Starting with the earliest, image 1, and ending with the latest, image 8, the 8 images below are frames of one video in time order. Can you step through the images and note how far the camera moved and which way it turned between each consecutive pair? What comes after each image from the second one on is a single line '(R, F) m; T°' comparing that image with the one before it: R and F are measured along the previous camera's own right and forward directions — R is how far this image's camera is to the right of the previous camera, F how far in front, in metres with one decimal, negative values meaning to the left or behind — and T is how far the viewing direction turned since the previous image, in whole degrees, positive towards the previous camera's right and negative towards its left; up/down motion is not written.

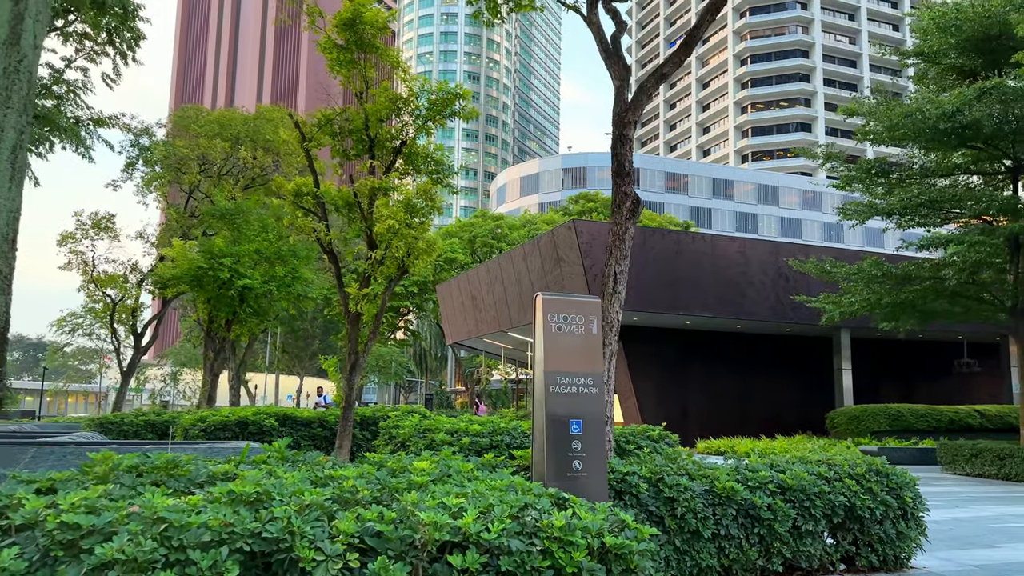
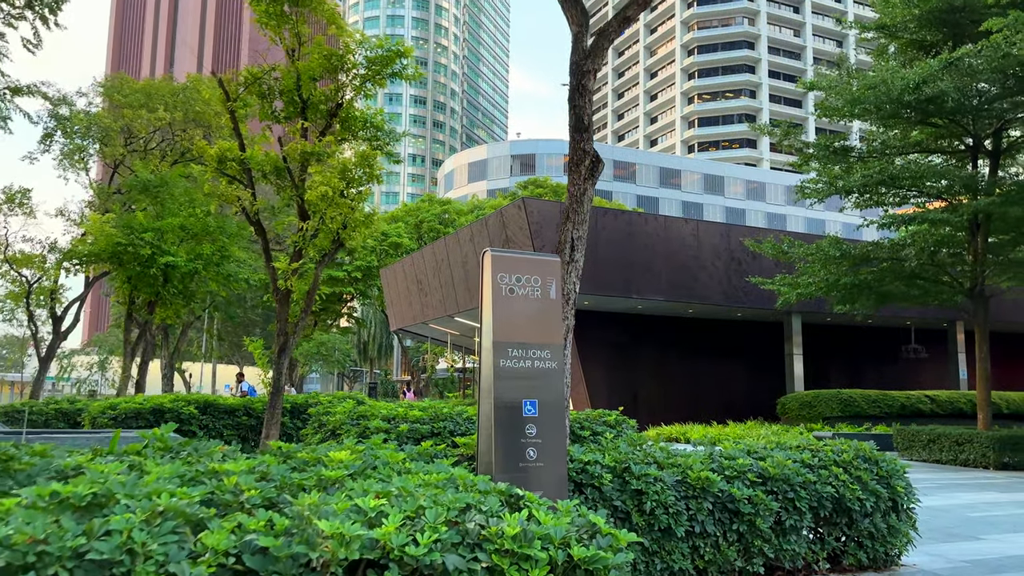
(0.0, +1.0) m; +4°
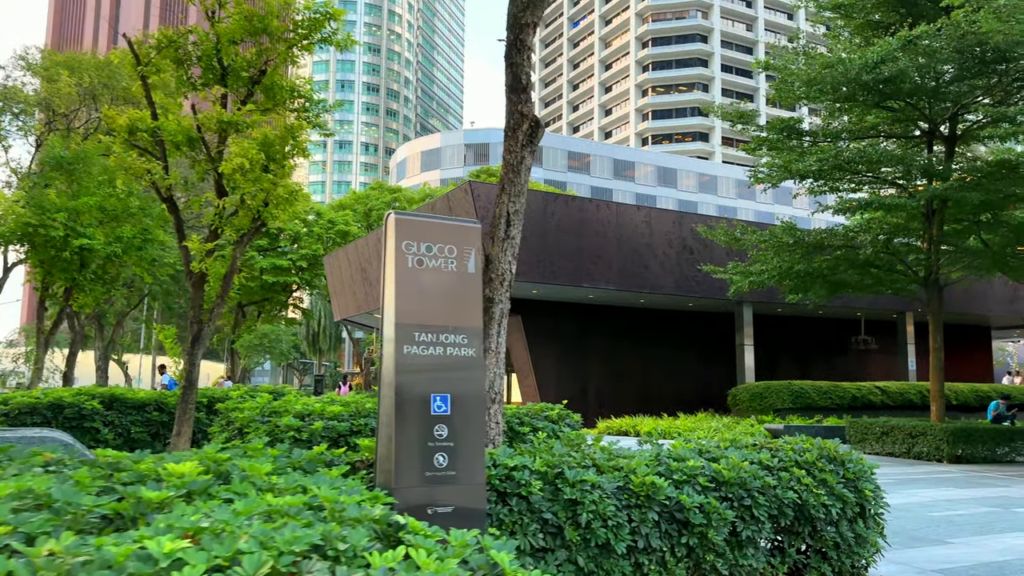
(+0.3, +0.9) m; +3°
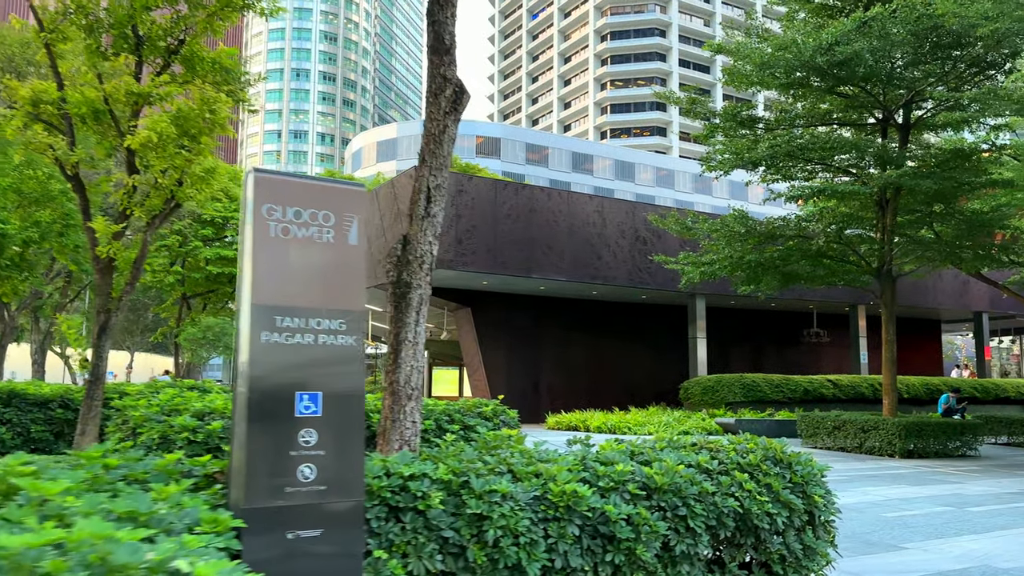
(+0.3, +0.7) m; +3°
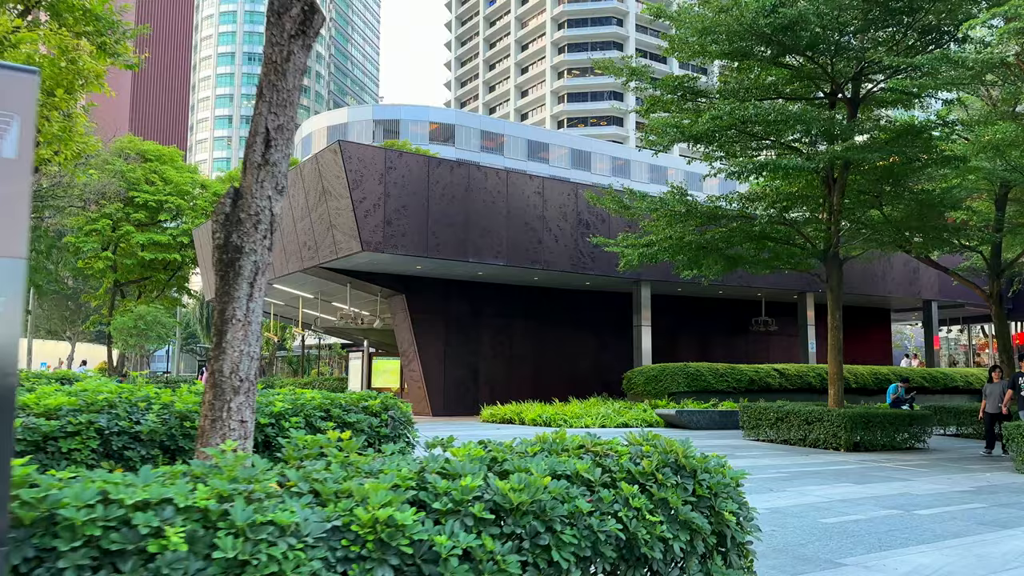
(+0.7, +1.2) m; +3°
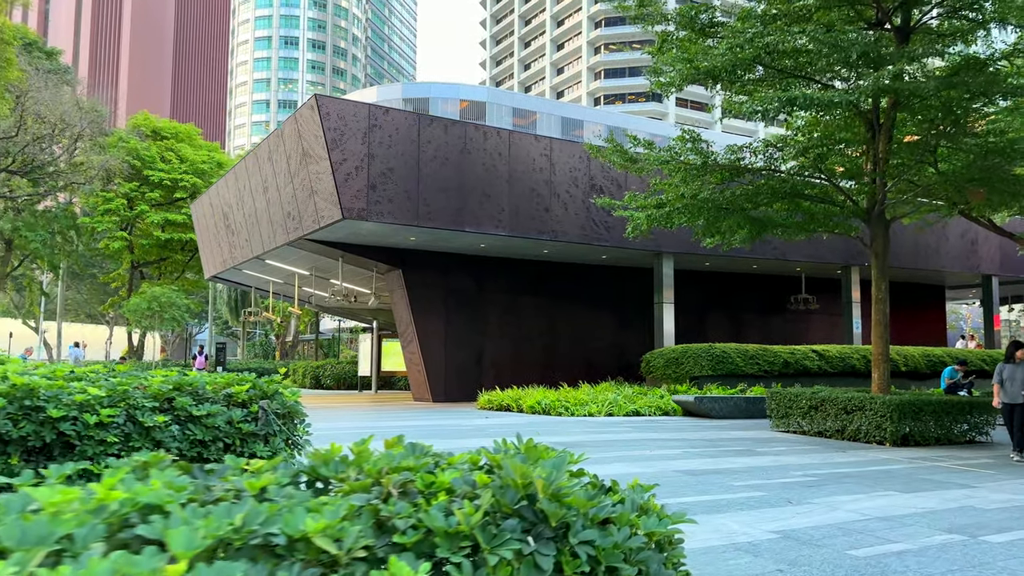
(+0.9, +2.1) m; -3°
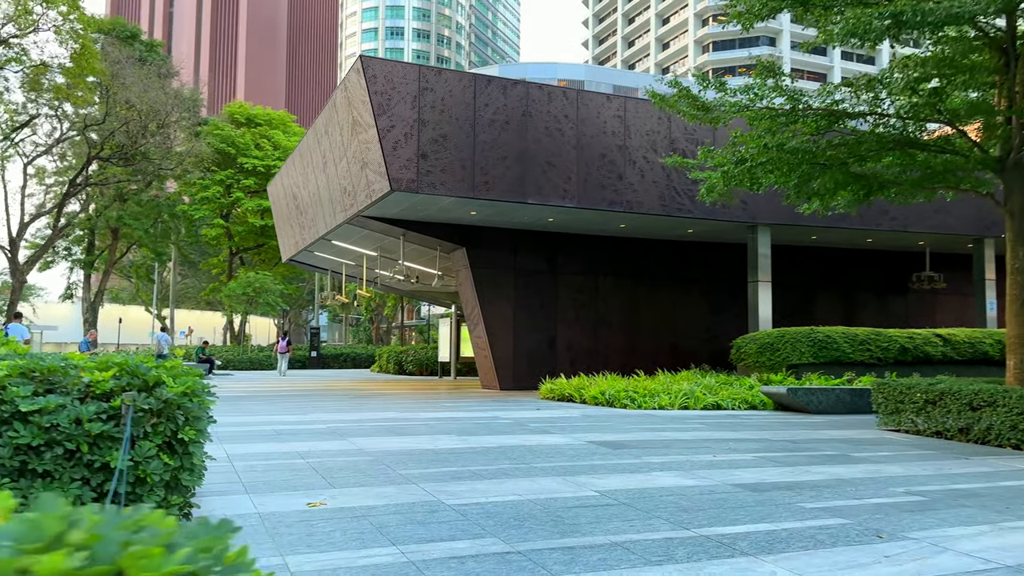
(+0.9, +1.8) m; -8°
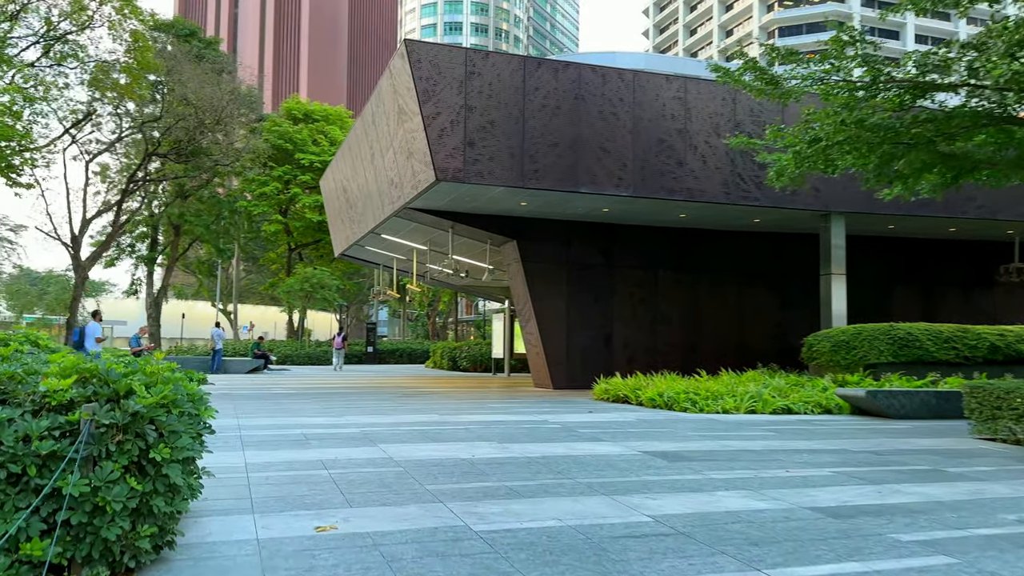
(+0.1, +0.8) m; -4°
